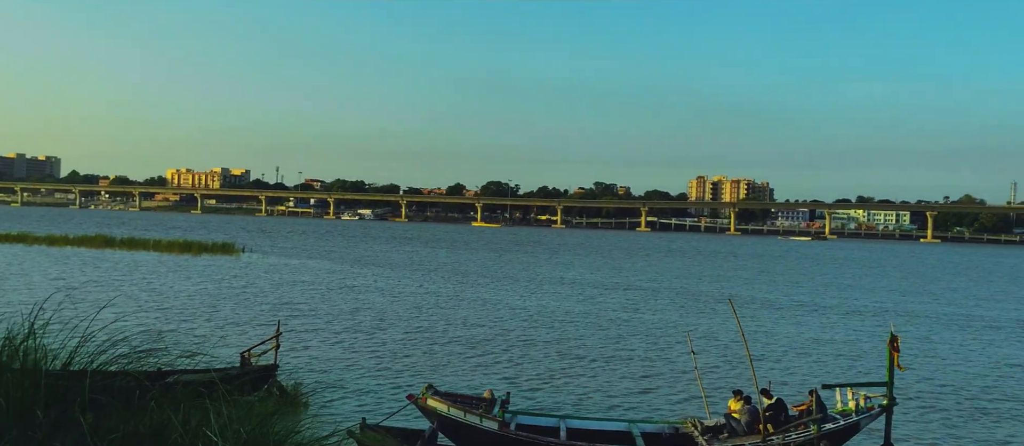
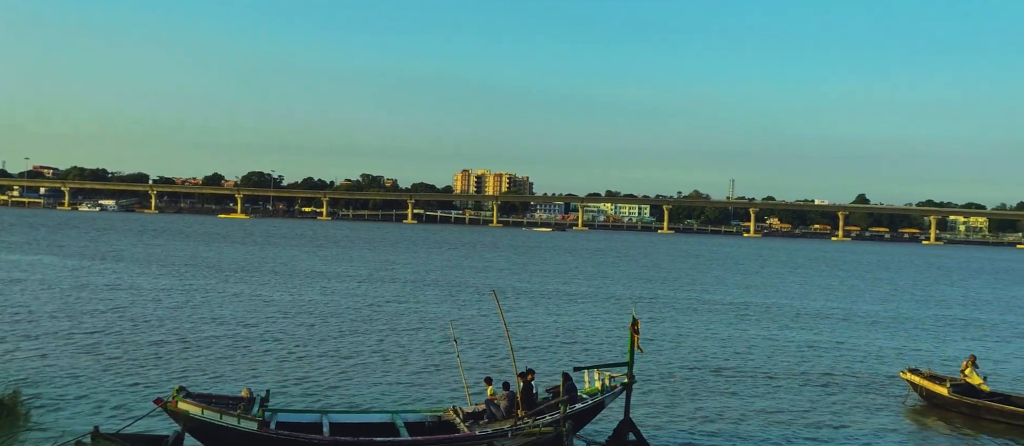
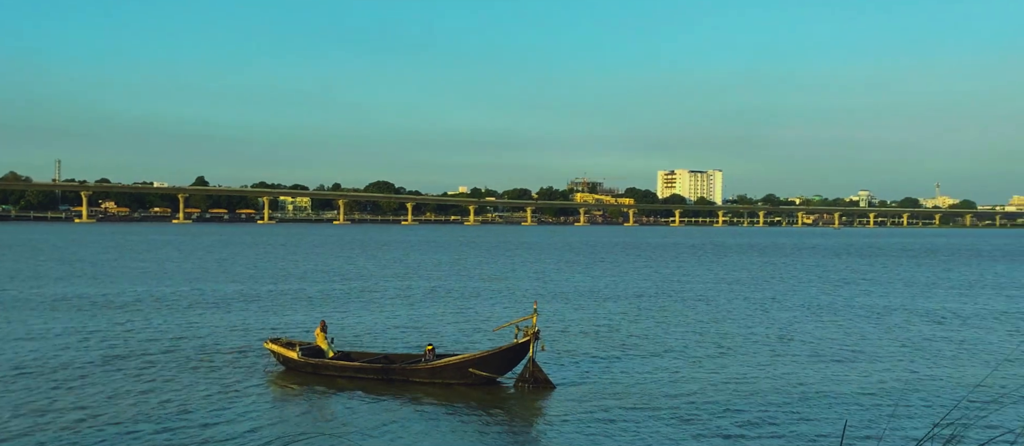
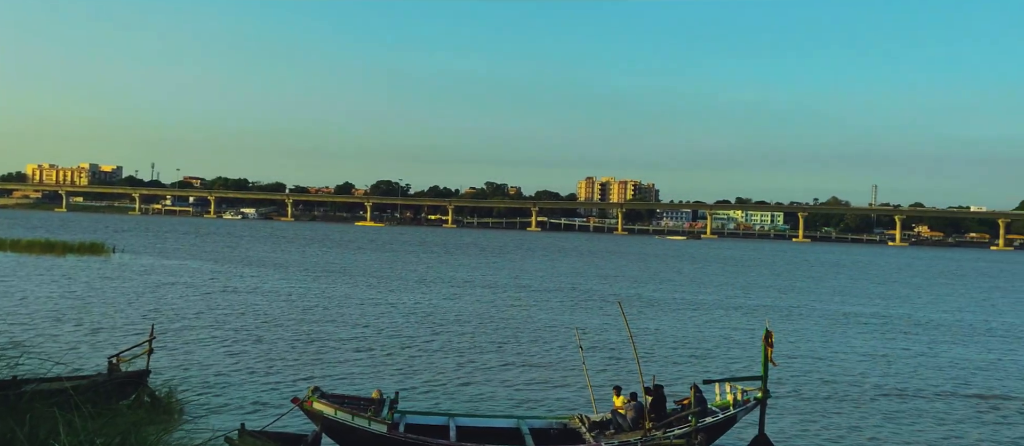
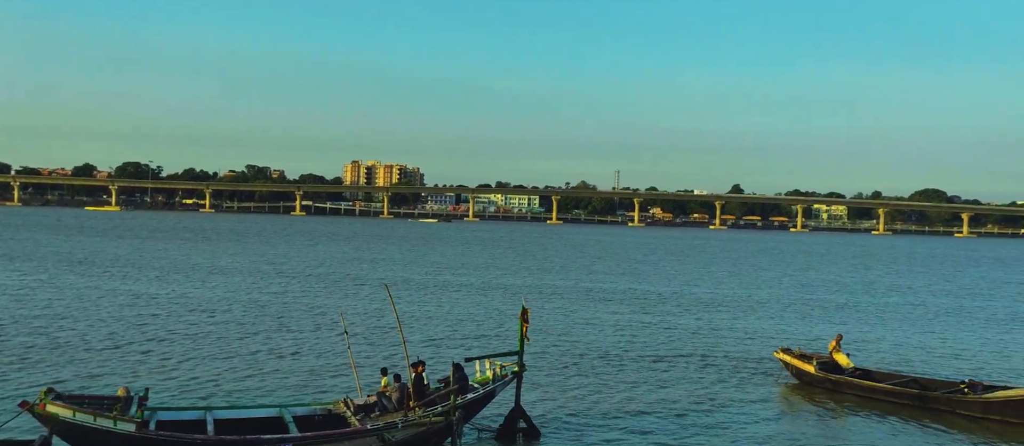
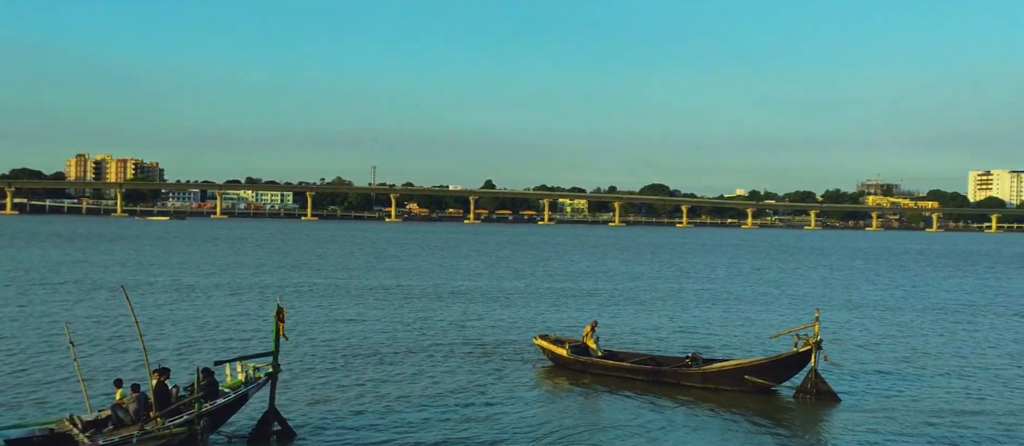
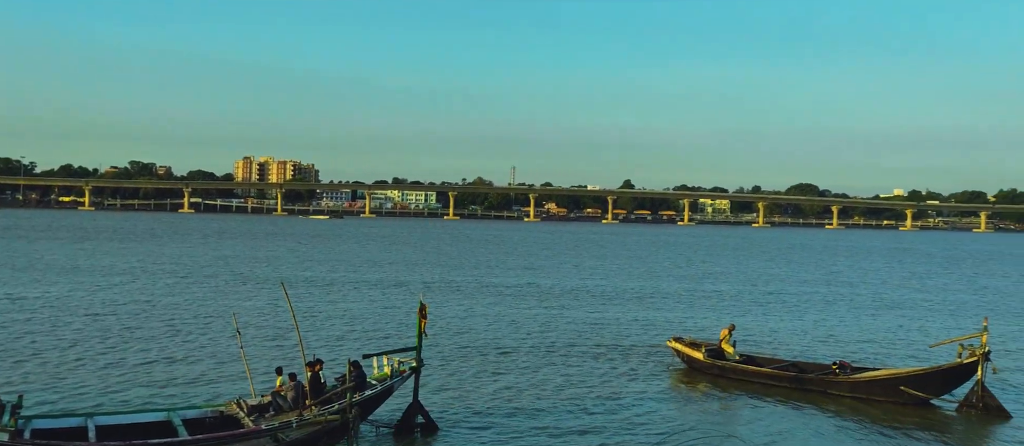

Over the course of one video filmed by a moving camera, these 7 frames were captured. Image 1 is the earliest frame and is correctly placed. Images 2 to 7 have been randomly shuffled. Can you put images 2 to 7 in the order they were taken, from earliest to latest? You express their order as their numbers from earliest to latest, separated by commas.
4, 2, 5, 7, 6, 3
